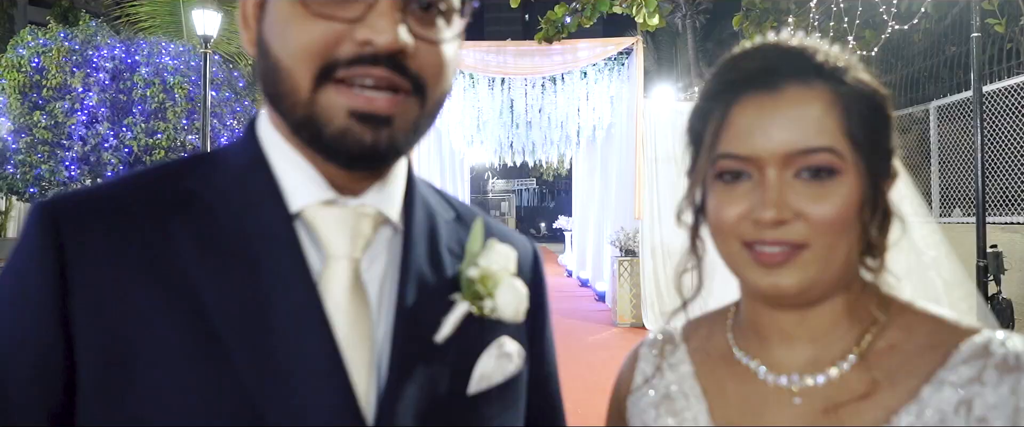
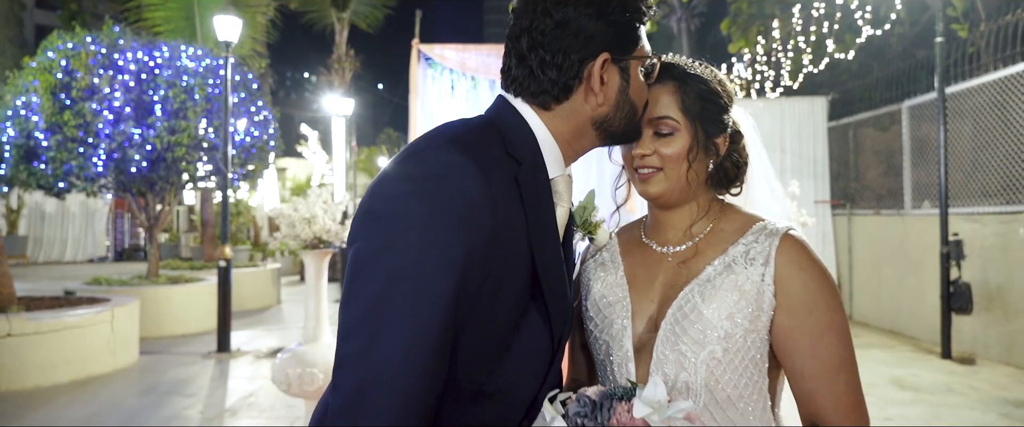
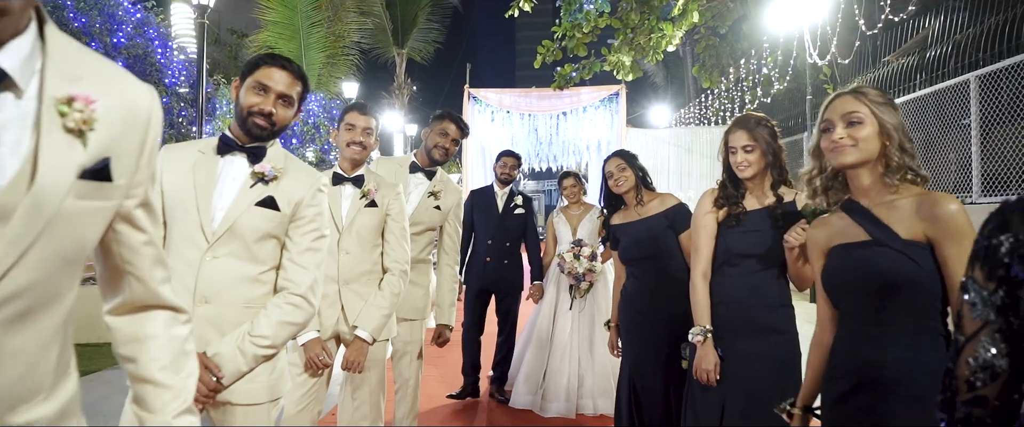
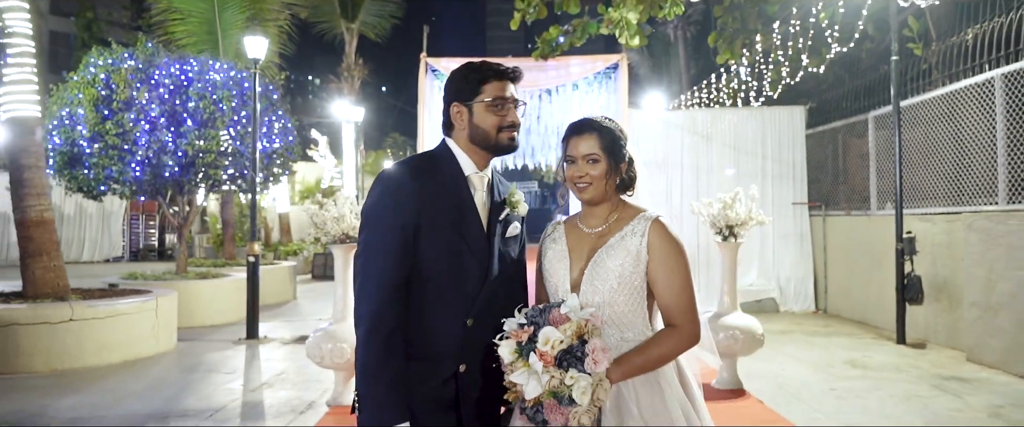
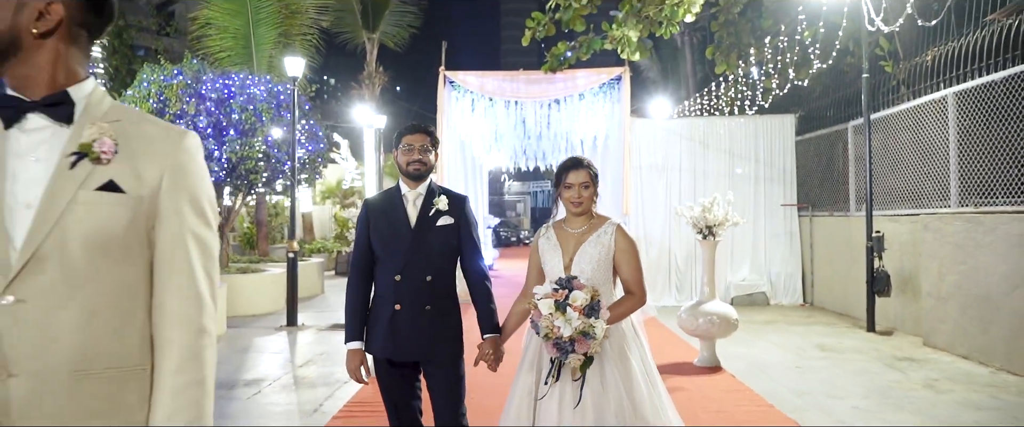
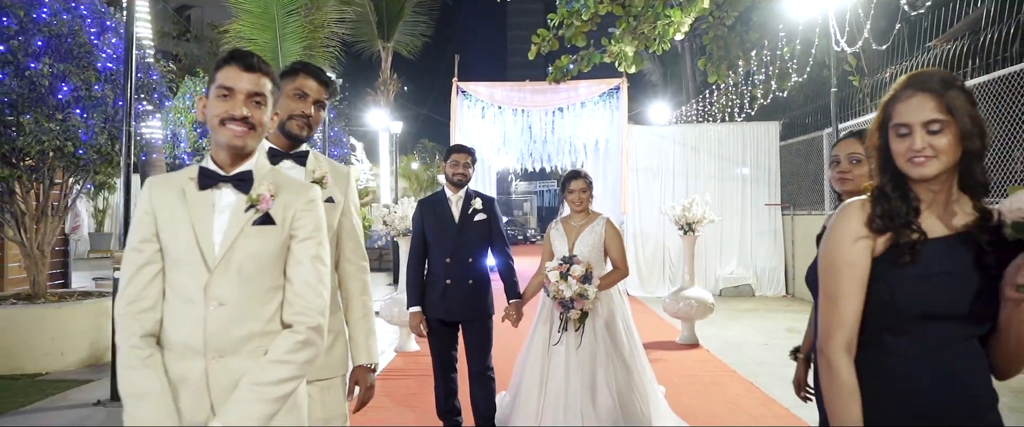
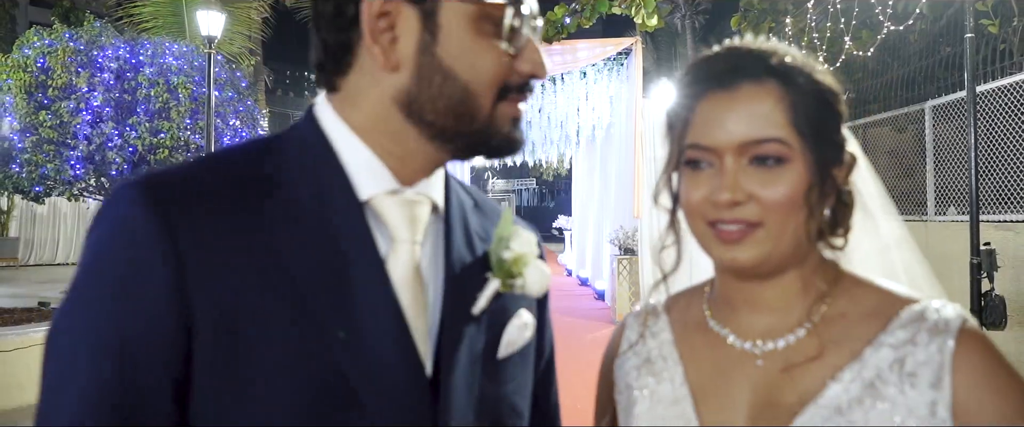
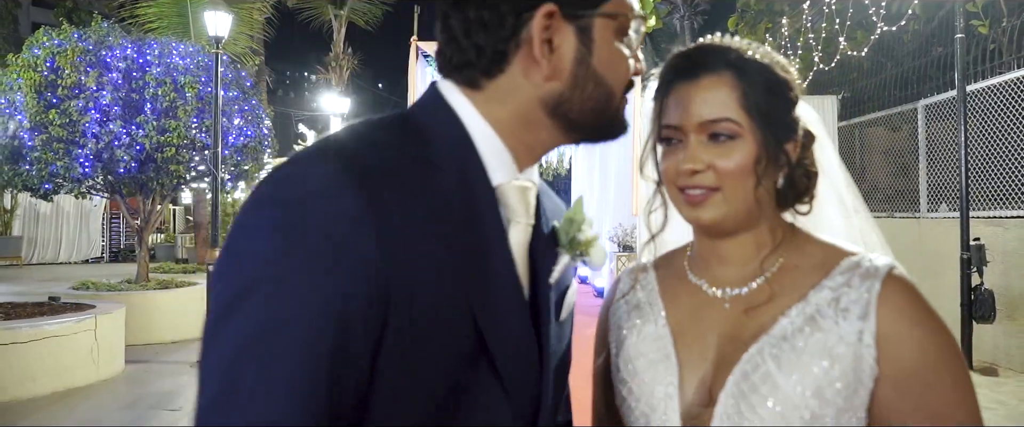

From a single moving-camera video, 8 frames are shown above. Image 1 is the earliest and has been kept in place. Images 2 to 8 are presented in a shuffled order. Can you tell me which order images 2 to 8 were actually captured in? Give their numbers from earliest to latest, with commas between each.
7, 8, 2, 4, 5, 6, 3
